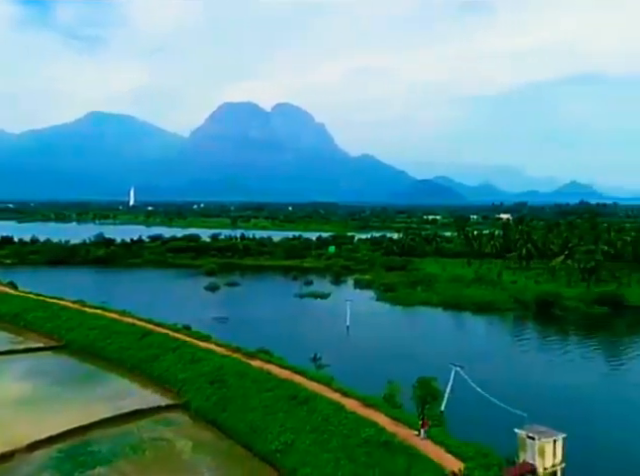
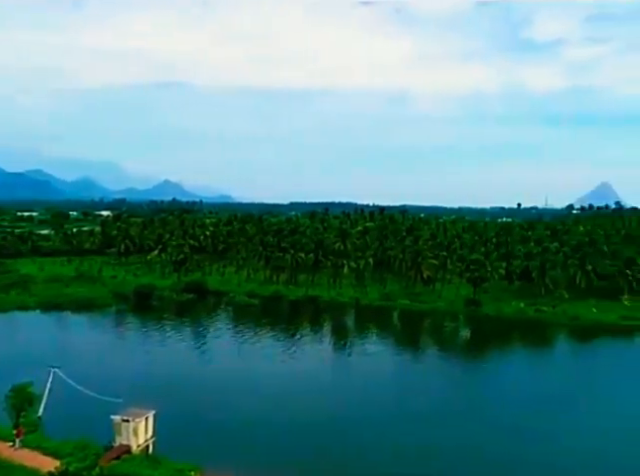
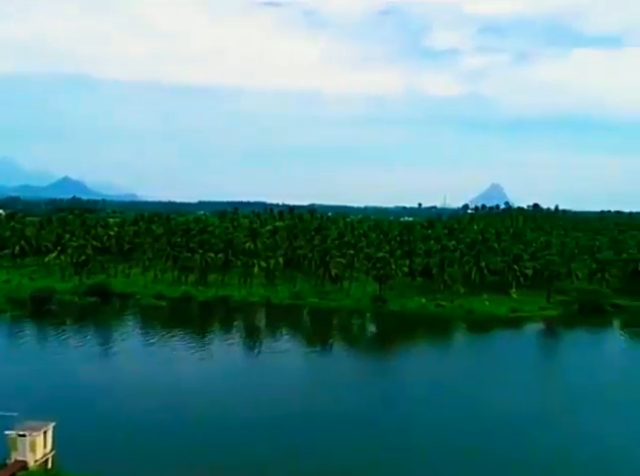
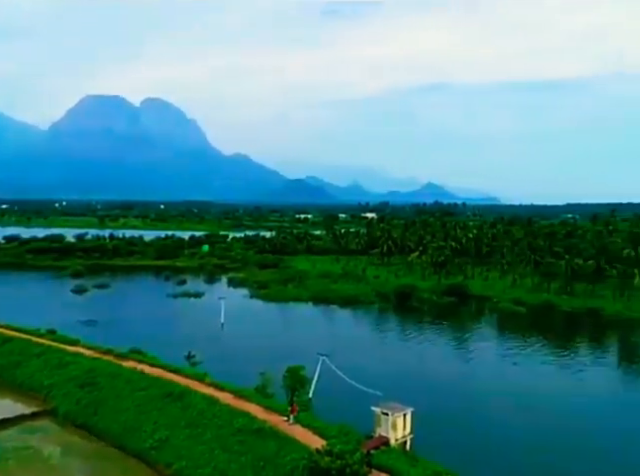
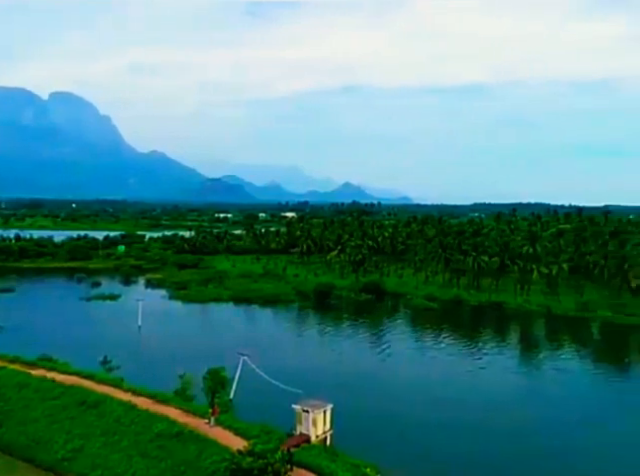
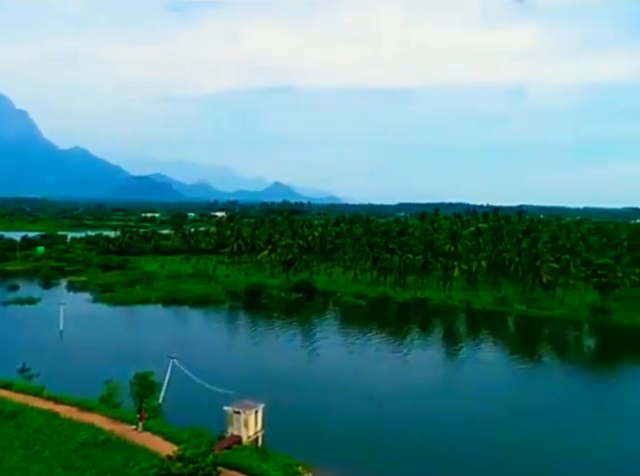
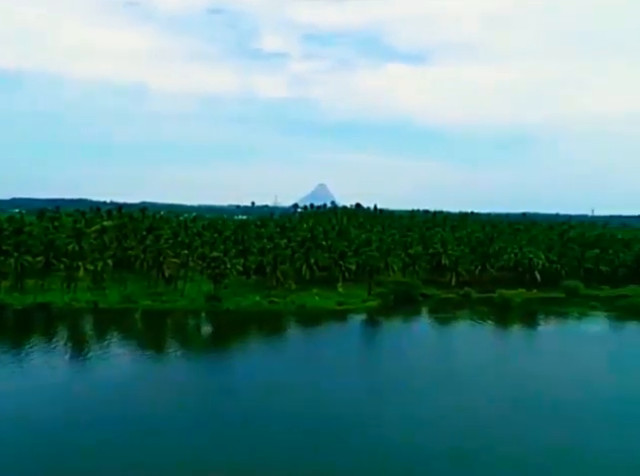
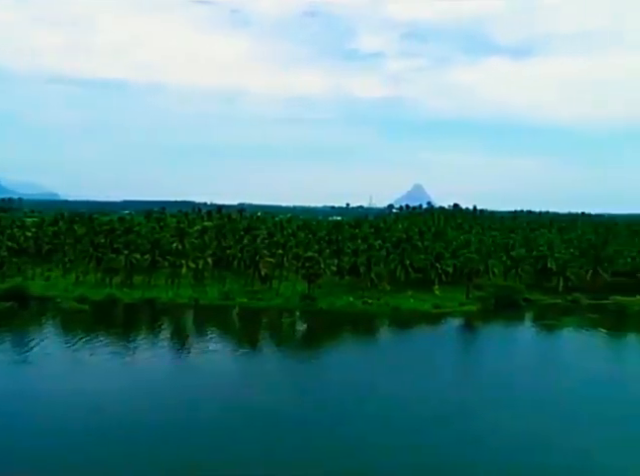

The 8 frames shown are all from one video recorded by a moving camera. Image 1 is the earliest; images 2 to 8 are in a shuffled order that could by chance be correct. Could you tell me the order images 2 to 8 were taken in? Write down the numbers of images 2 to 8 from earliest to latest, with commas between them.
4, 5, 6, 2, 3, 8, 7
